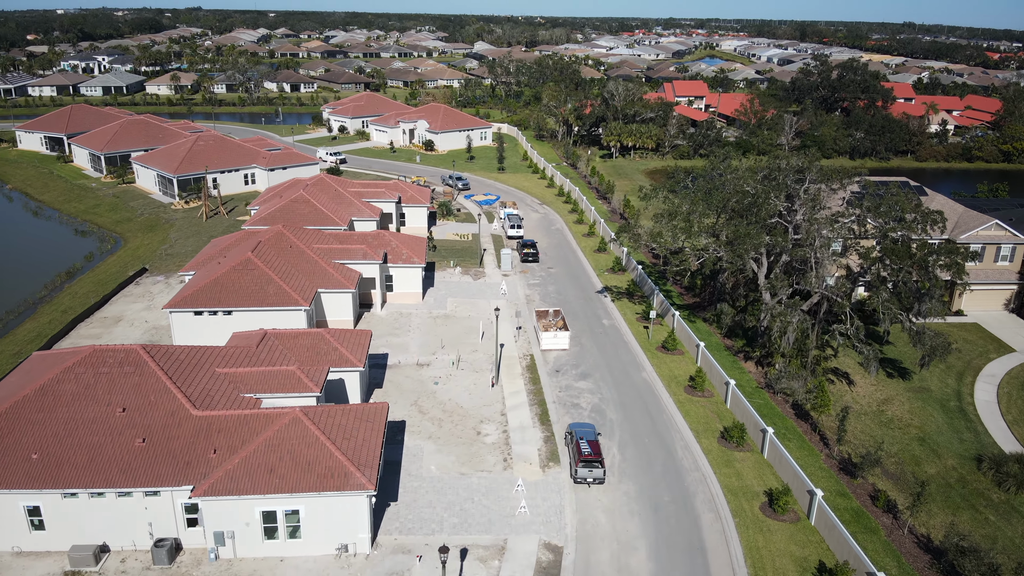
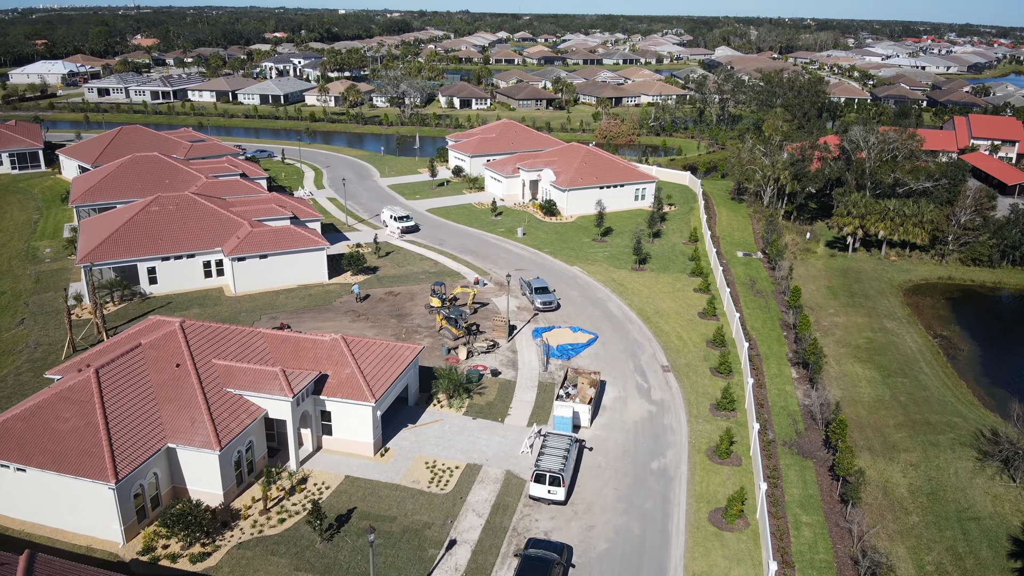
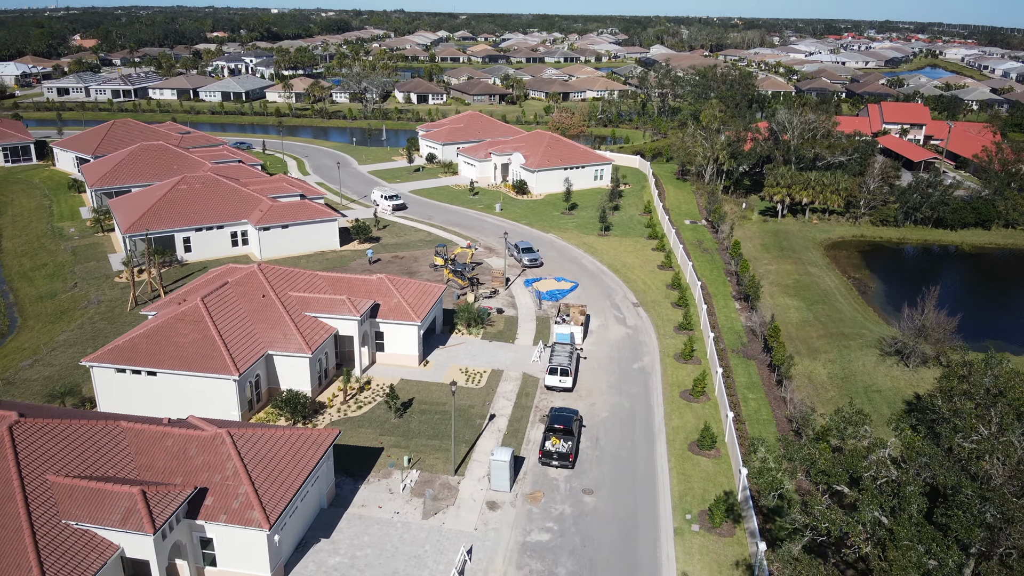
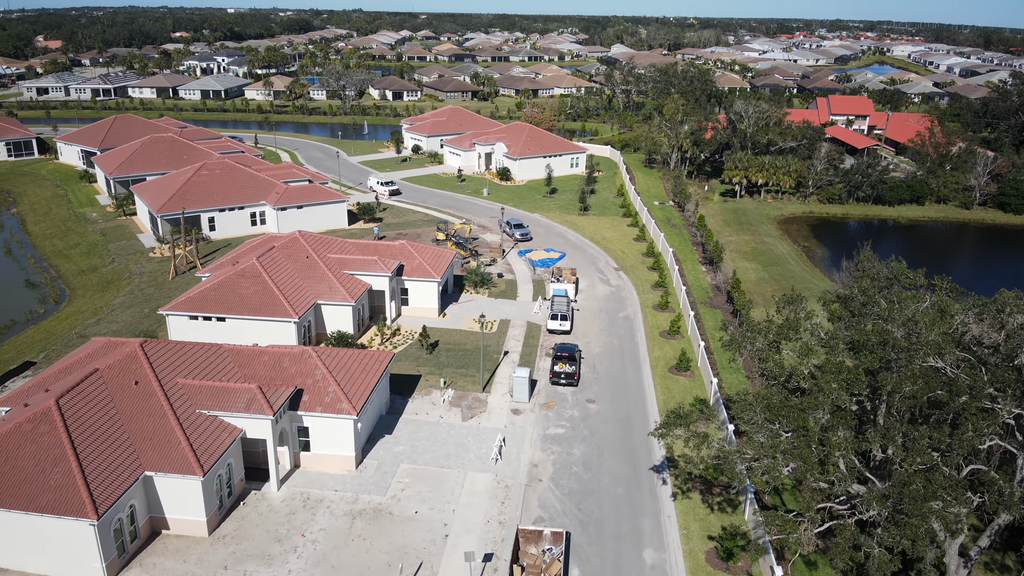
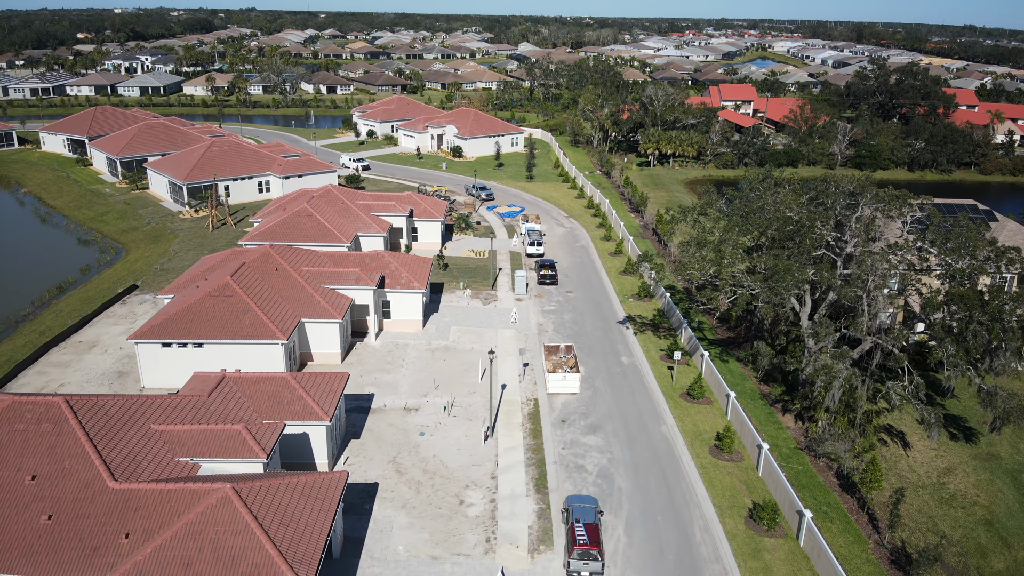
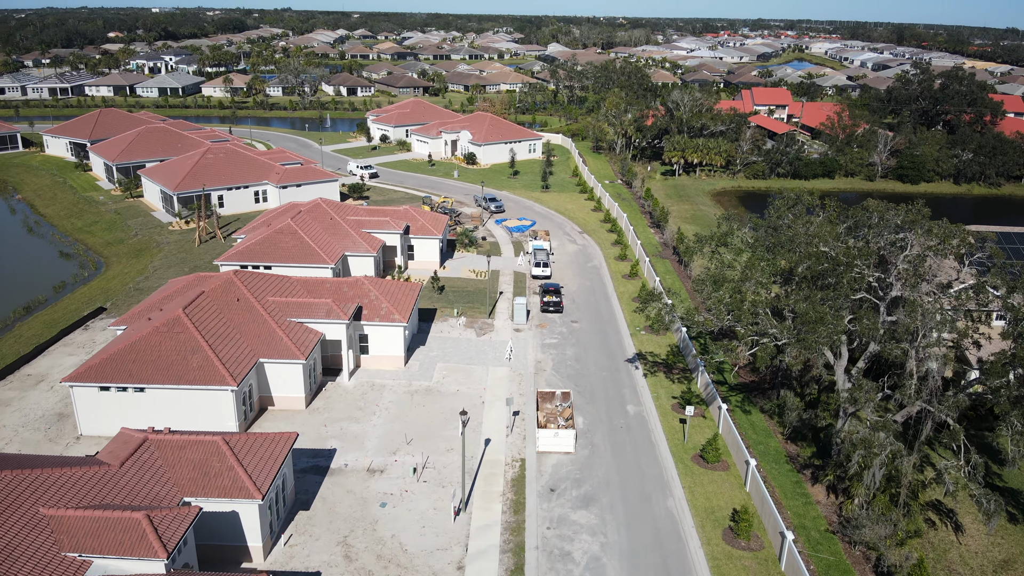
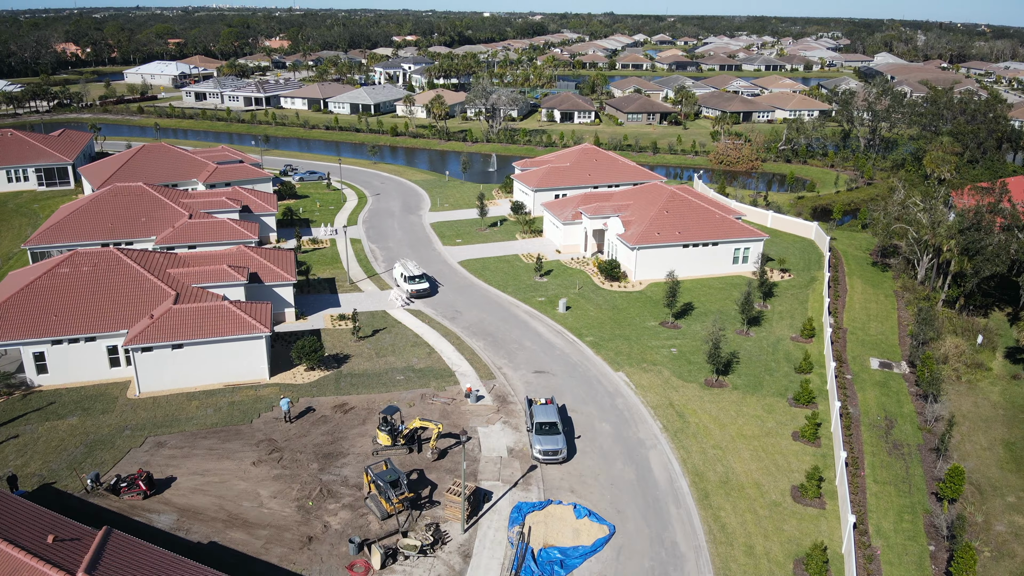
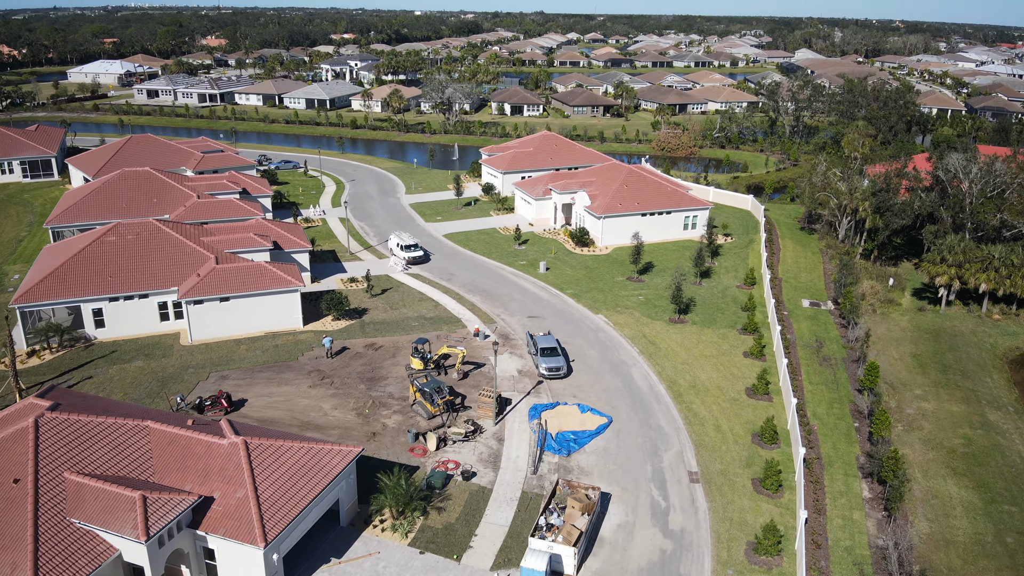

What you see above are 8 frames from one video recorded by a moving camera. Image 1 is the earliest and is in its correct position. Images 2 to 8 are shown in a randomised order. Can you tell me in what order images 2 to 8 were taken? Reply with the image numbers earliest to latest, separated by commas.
5, 6, 4, 3, 2, 8, 7
